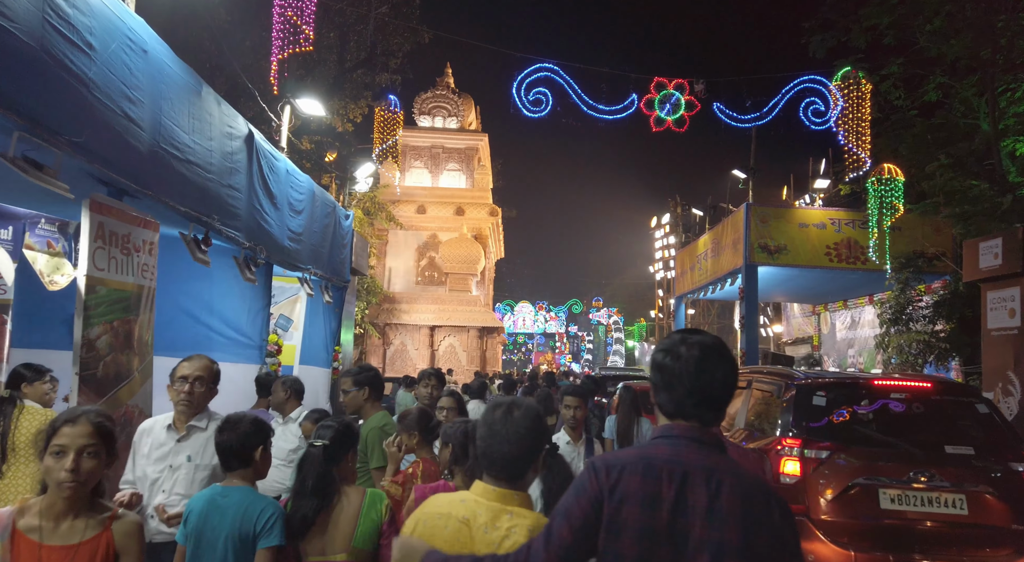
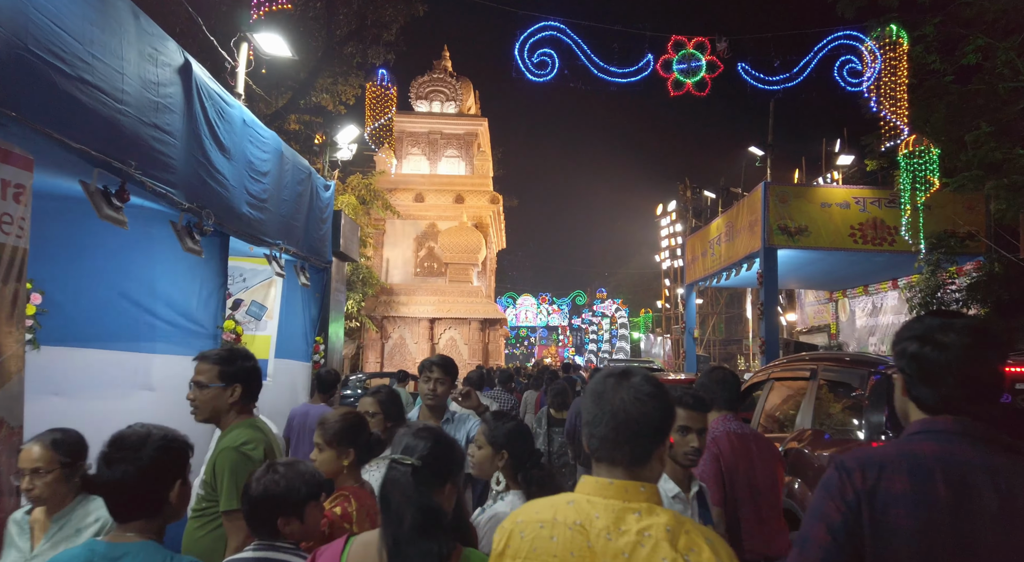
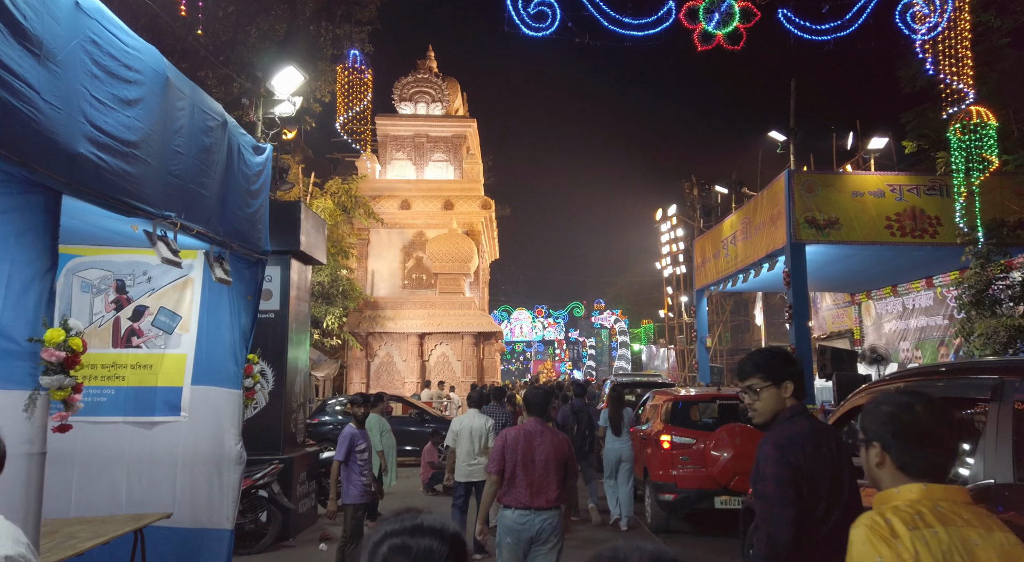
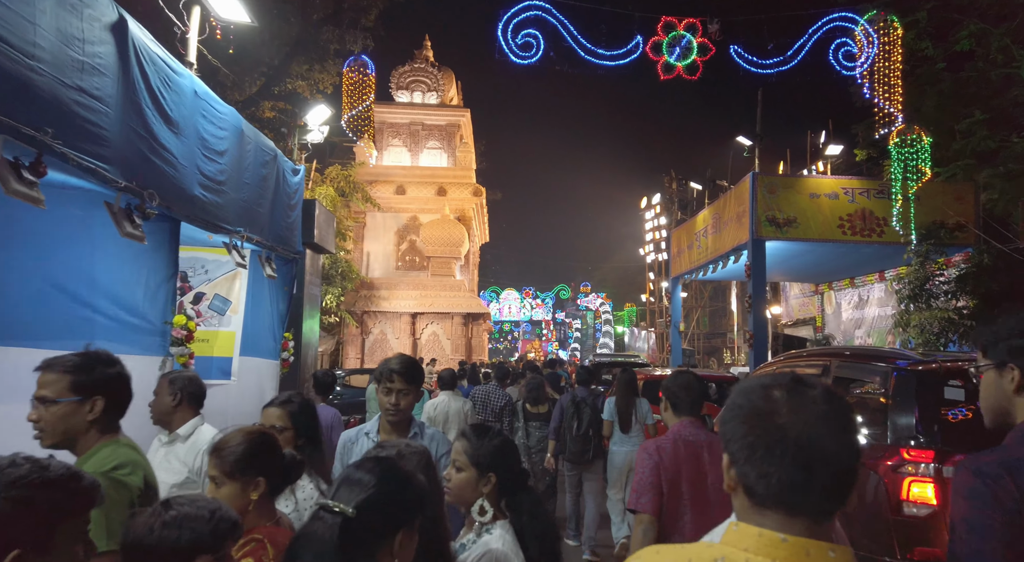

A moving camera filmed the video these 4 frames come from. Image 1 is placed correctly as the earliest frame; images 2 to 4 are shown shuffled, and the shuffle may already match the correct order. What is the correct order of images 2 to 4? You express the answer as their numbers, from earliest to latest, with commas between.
2, 4, 3
